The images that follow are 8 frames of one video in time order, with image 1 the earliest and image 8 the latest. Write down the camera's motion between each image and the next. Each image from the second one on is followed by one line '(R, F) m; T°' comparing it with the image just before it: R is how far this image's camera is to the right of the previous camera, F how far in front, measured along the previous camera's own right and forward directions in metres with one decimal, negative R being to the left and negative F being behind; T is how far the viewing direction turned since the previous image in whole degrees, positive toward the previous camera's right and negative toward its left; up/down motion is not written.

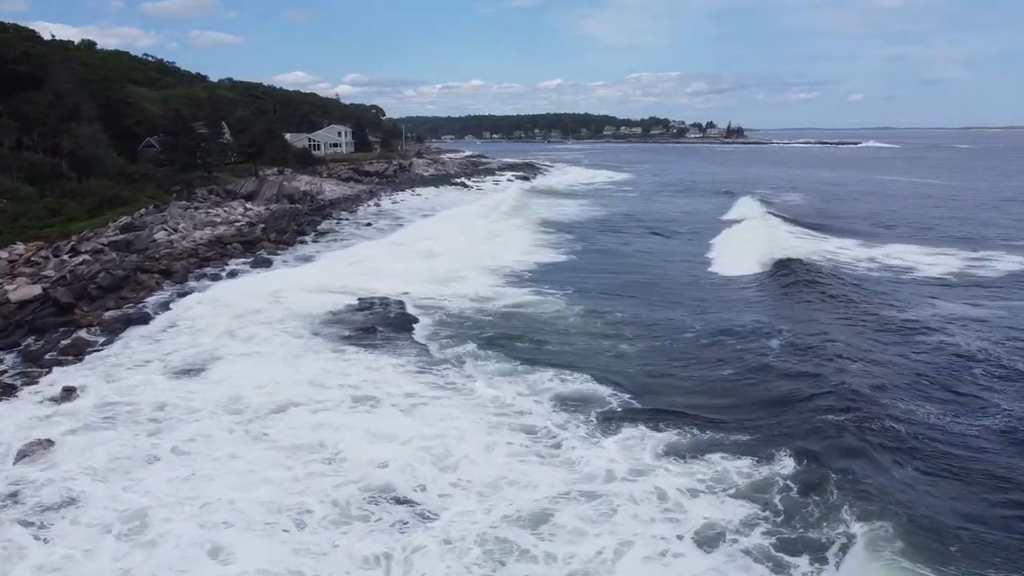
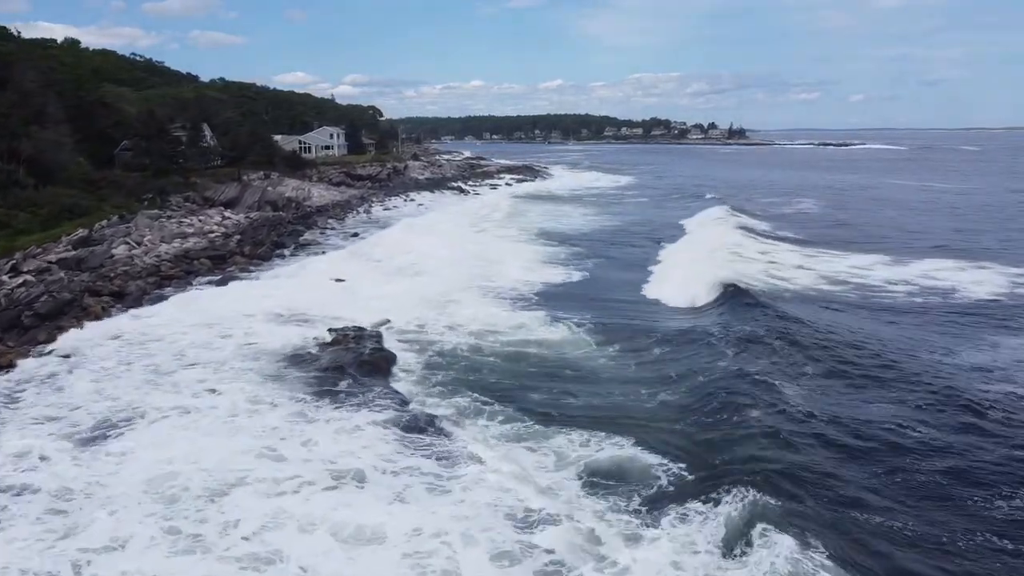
(+0.1, +1.9) m; 0°
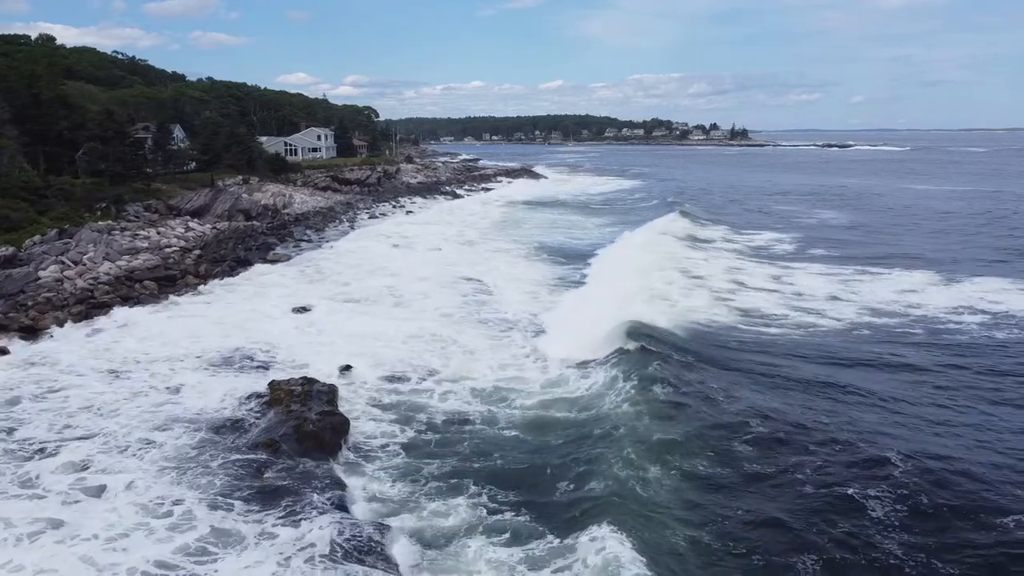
(+0.2, +2.5) m; 0°
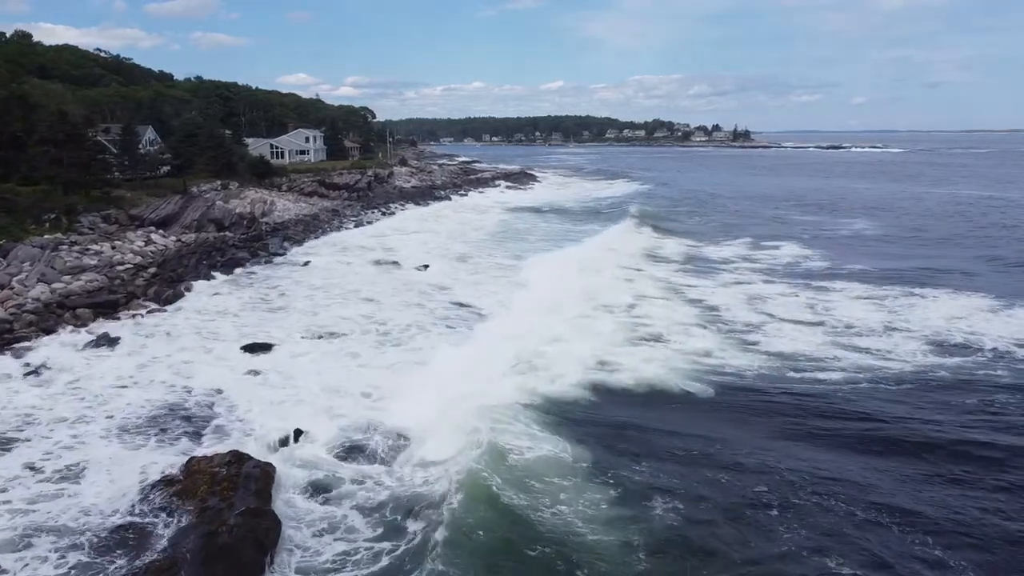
(+0.1, +2.2) m; 0°
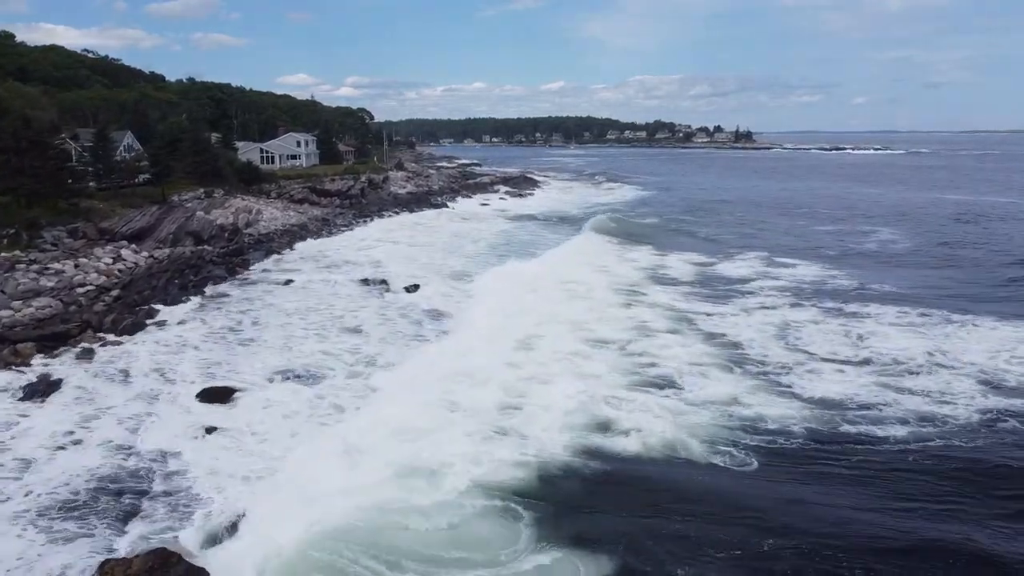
(+0.1, +1.6) m; 0°
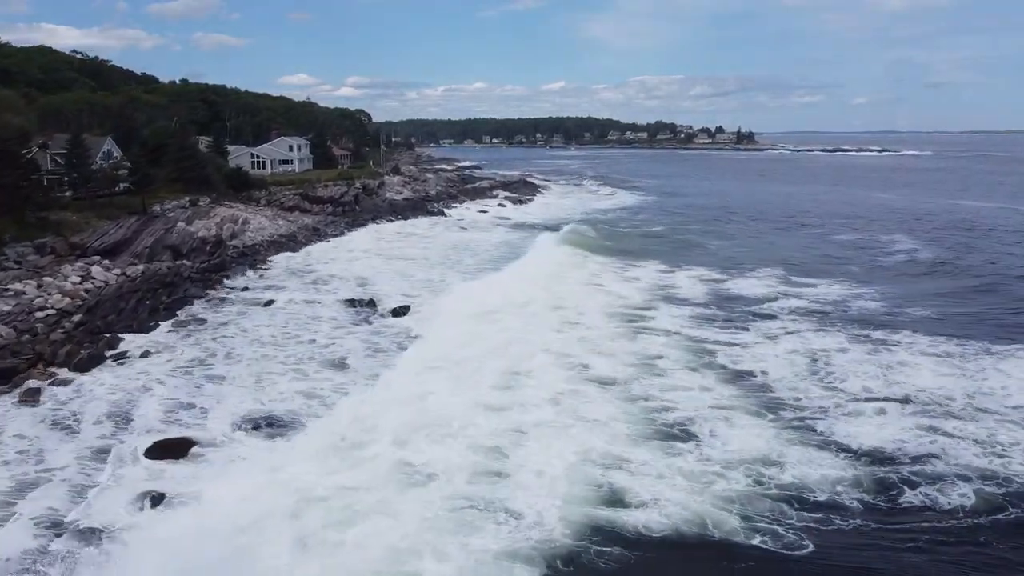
(+0.1, +1.3) m; 0°
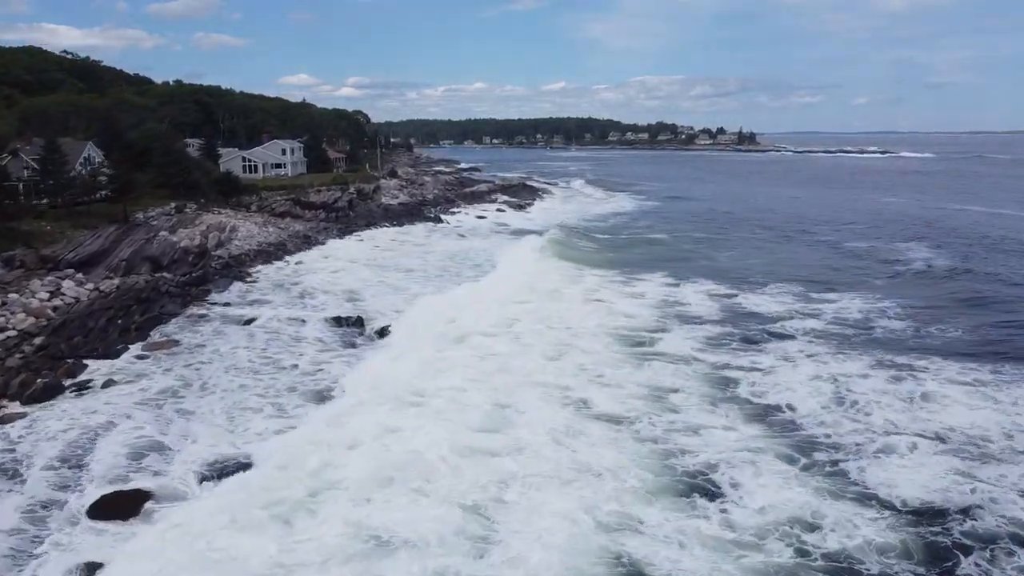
(+0.1, +1.1) m; 0°
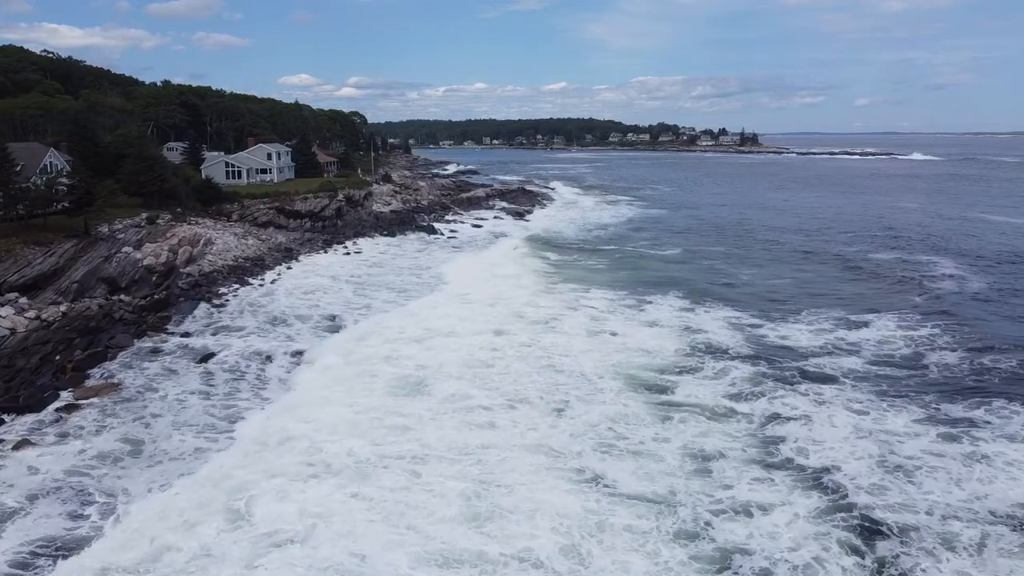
(+0.1, +2.0) m; 0°
